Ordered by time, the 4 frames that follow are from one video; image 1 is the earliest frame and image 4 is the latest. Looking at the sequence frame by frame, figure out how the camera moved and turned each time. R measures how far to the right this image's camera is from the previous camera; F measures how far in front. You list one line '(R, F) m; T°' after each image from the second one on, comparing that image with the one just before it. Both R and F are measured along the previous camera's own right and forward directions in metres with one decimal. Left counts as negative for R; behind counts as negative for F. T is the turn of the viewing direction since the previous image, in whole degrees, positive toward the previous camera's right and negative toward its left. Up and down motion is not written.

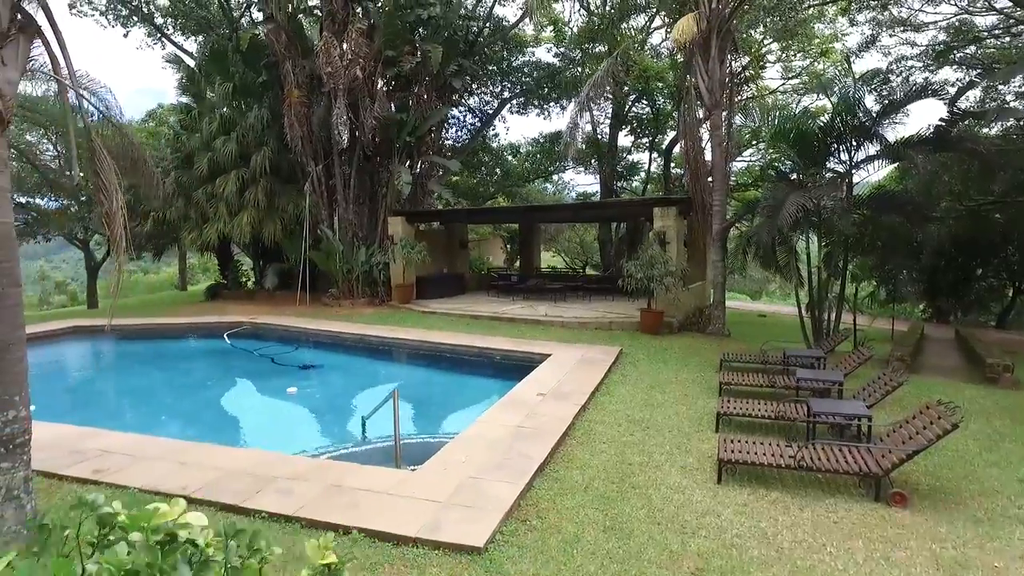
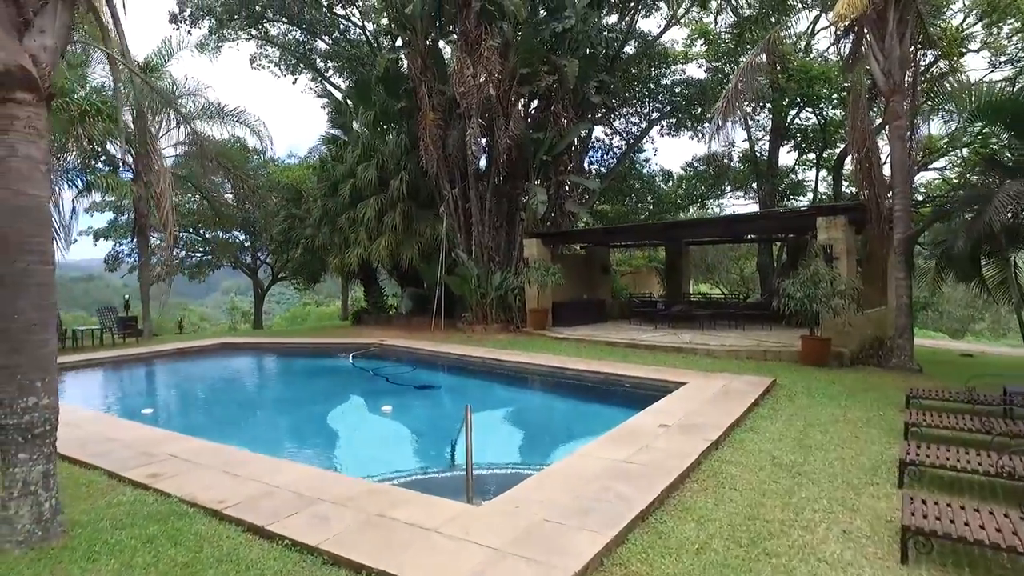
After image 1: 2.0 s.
(+0.3, +0.8) m; -14°
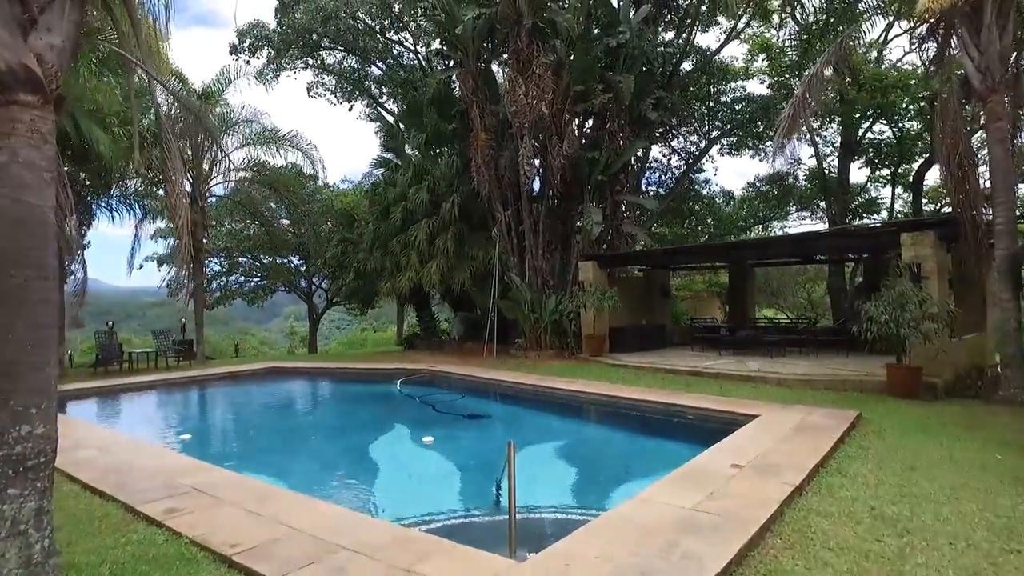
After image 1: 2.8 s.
(0.0, +0.4) m; -5°
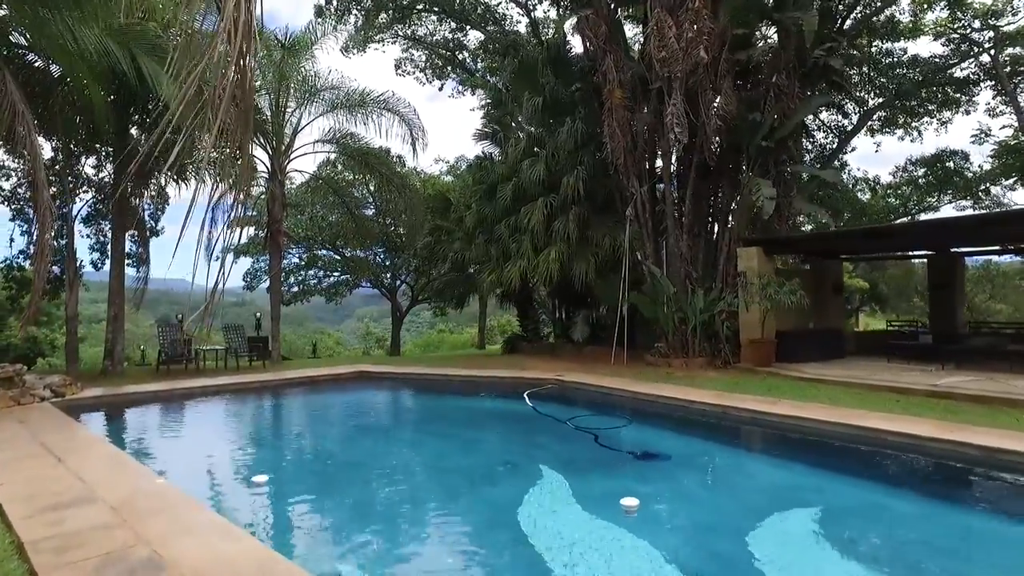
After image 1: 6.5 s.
(-1.0, +2.2) m; -6°
